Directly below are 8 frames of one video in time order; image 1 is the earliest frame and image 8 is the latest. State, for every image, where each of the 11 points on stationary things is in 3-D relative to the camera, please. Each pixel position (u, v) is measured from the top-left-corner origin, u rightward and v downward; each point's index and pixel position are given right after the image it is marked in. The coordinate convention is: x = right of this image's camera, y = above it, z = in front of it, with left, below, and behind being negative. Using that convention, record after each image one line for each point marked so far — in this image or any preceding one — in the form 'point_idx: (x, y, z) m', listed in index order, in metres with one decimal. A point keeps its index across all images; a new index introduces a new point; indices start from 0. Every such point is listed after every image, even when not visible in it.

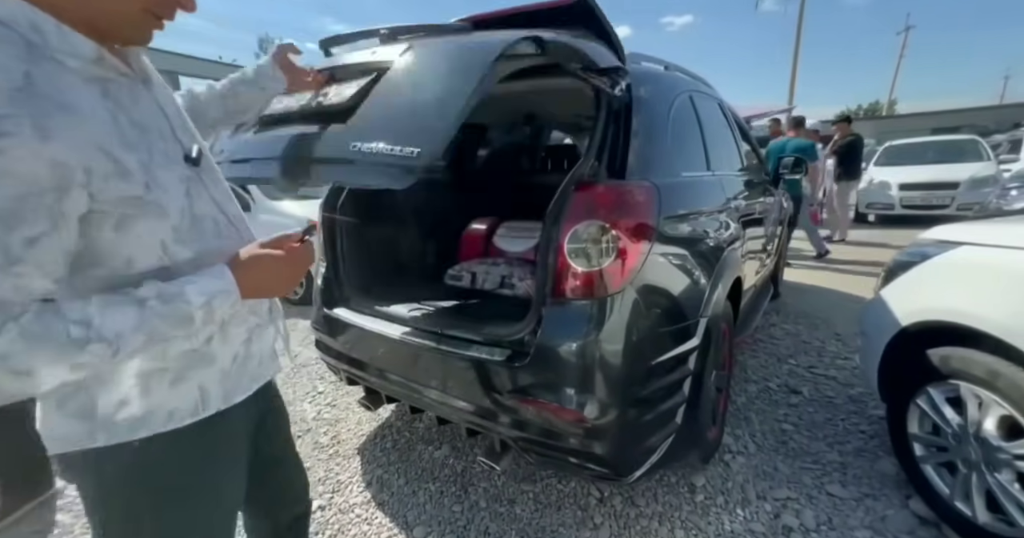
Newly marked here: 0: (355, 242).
0: (-0.8, +0.2, +2.4) m
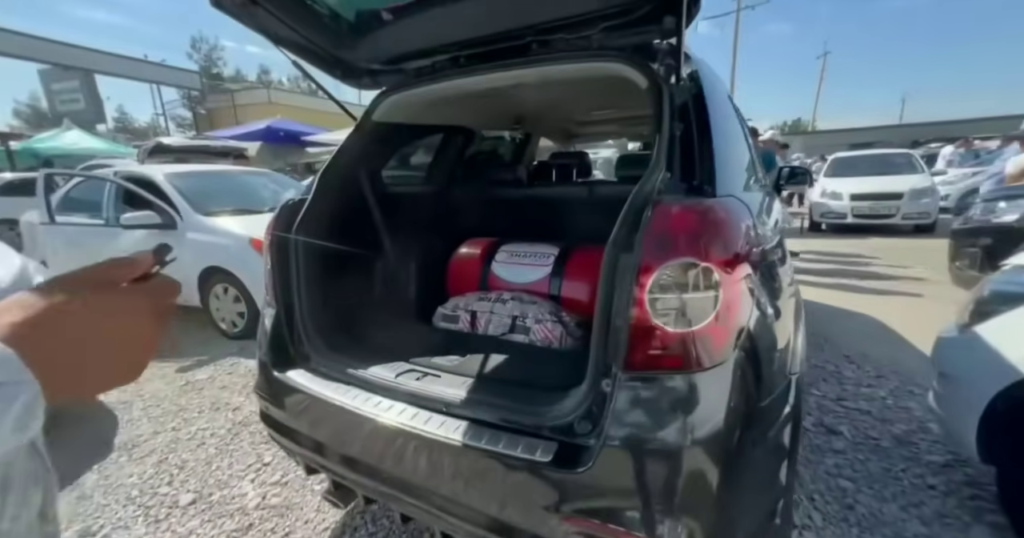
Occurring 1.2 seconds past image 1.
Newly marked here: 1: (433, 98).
0: (-0.8, 0.0, +1.8) m
1: (-0.4, +0.8, +2.0) m
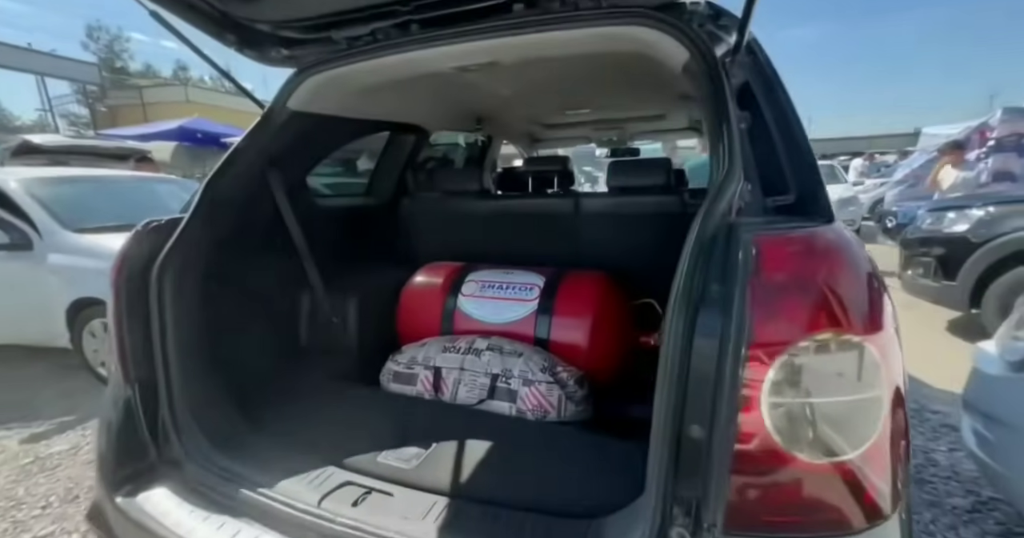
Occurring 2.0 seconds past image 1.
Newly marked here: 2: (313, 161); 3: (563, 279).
0: (-0.9, -0.2, +1.2) m
1: (-0.5, +0.6, +1.5) m
2: (-0.7, +0.4, +1.7) m
3: (+0.2, 0.0, +1.6) m
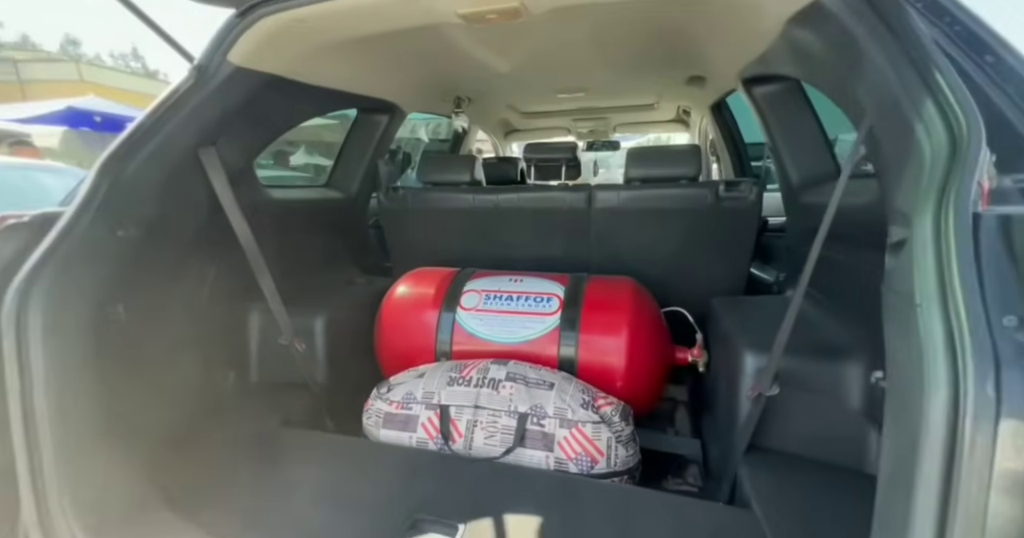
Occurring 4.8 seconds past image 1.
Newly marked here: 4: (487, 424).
0: (-0.7, -0.2, +0.8) m
1: (-0.4, +0.6, +1.1) m
2: (-0.7, +0.4, +1.3) m
3: (+0.2, -0.1, +1.3) m
4: (-0.1, -0.4, +1.0) m
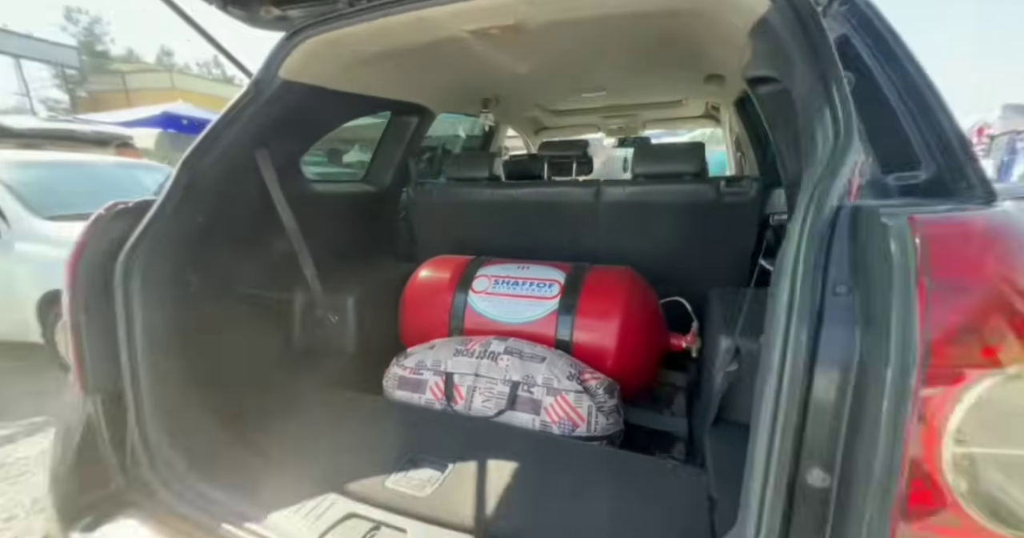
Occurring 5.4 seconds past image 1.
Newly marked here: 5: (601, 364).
0: (-0.8, -0.1, +1.0) m
1: (-0.4, +0.6, +1.3) m
2: (-0.7, +0.4, +1.5) m
3: (+0.2, 0.0, +1.5) m
4: (-0.1, -0.3, +1.2) m
5: (+0.3, -0.3, +1.3) m
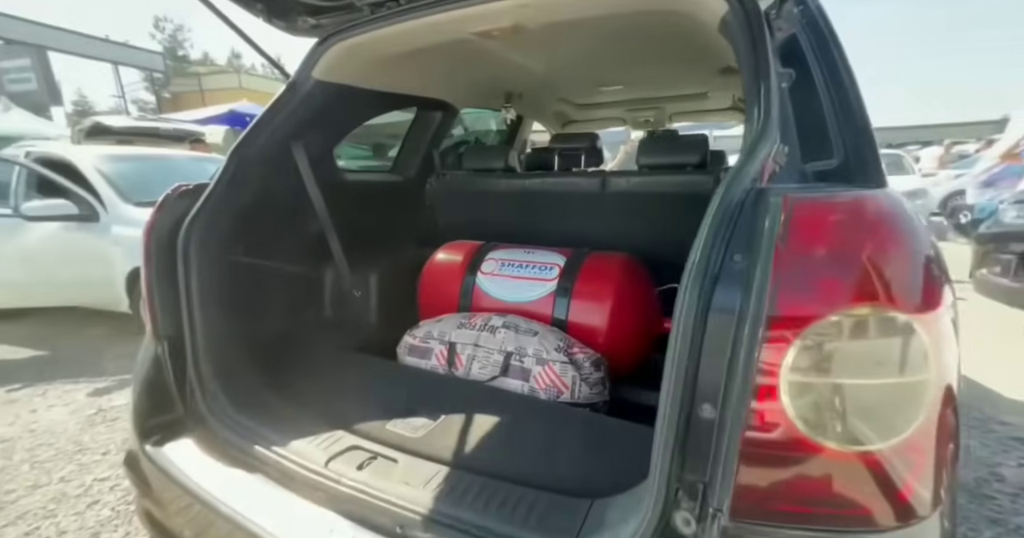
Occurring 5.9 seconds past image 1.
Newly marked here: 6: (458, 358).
0: (-0.8, -0.1, +1.2) m
1: (-0.4, +0.7, +1.5) m
2: (-0.6, +0.5, +1.7) m
3: (+0.3, 0.0, +1.6) m
4: (-0.1, -0.3, +1.4) m
5: (+0.3, -0.2, +1.4) m
6: (-0.2, -0.3, +1.4) m
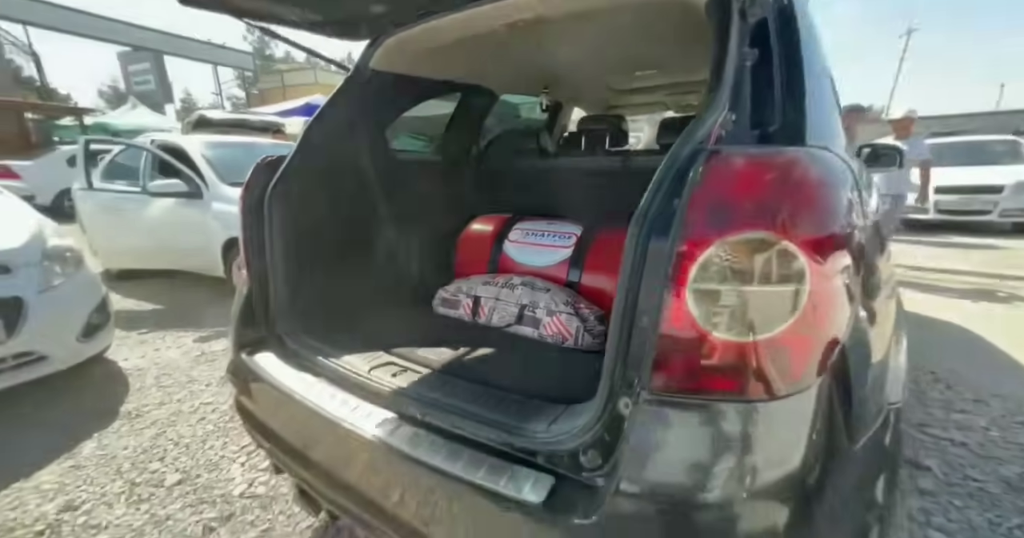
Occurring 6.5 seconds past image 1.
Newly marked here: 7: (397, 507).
0: (-0.8, +0.1, +1.5) m
1: (-0.3, +0.9, +1.7) m
2: (-0.5, +0.7, +2.0) m
3: (+0.4, +0.2, +1.7) m
4: (0.0, -0.1, +1.6) m
5: (+0.3, -0.1, +1.6) m
6: (-0.1, -0.1, +1.6) m
7: (-0.2, -0.5, +1.0) m
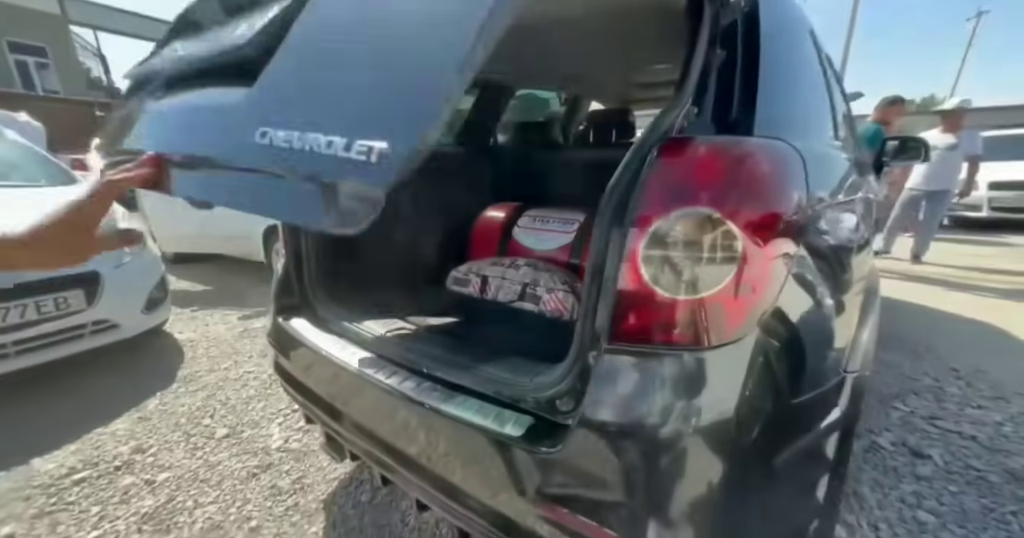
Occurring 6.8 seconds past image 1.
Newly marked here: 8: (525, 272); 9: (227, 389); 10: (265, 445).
0: (-0.7, +0.2, +1.7) m
1: (-0.2, +0.9, +1.9) m
2: (-0.4, +0.7, +2.1) m
3: (+0.4, +0.2, +1.9) m
4: (0.0, -0.1, +1.7) m
5: (+0.4, -0.1, +1.7) m
6: (-0.1, -0.1, +1.8) m
7: (-0.3, -0.5, +1.2) m
8: (+0.1, 0.0, +1.7) m
9: (-1.6, -0.7, +2.4) m
10: (-1.1, -0.8, +2.0) m
